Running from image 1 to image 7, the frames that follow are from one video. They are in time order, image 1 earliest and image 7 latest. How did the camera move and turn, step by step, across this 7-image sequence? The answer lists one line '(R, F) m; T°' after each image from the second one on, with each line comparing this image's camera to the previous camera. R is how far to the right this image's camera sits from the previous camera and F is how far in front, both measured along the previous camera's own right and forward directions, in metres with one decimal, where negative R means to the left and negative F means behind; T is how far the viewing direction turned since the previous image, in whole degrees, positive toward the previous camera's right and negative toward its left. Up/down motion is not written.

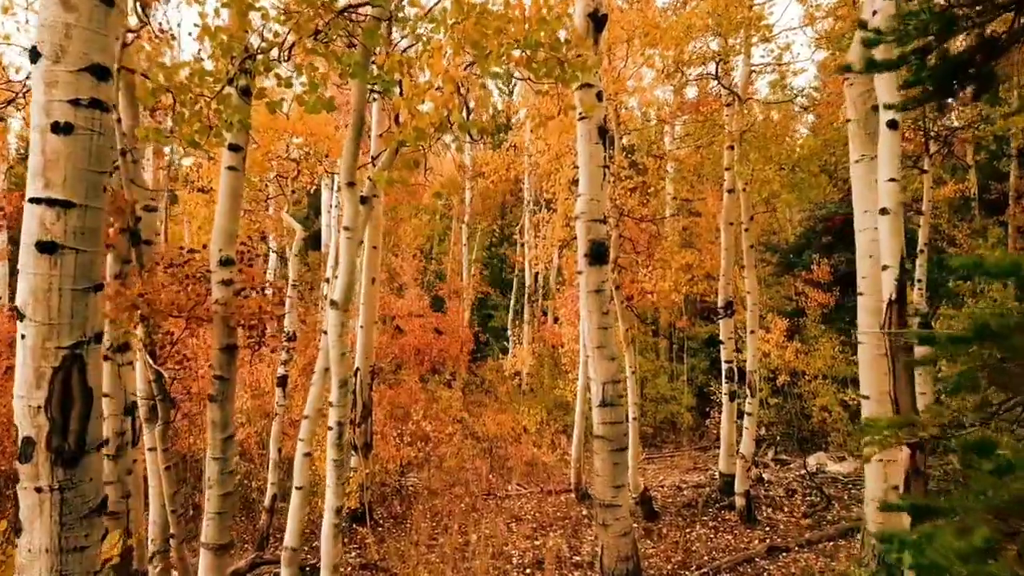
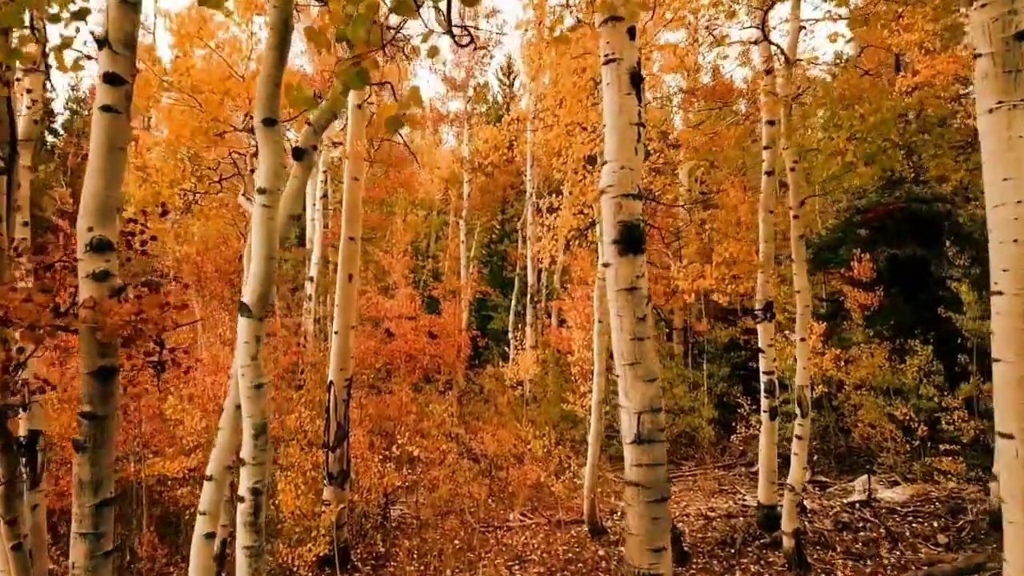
(0.0, +1.6) m; 0°
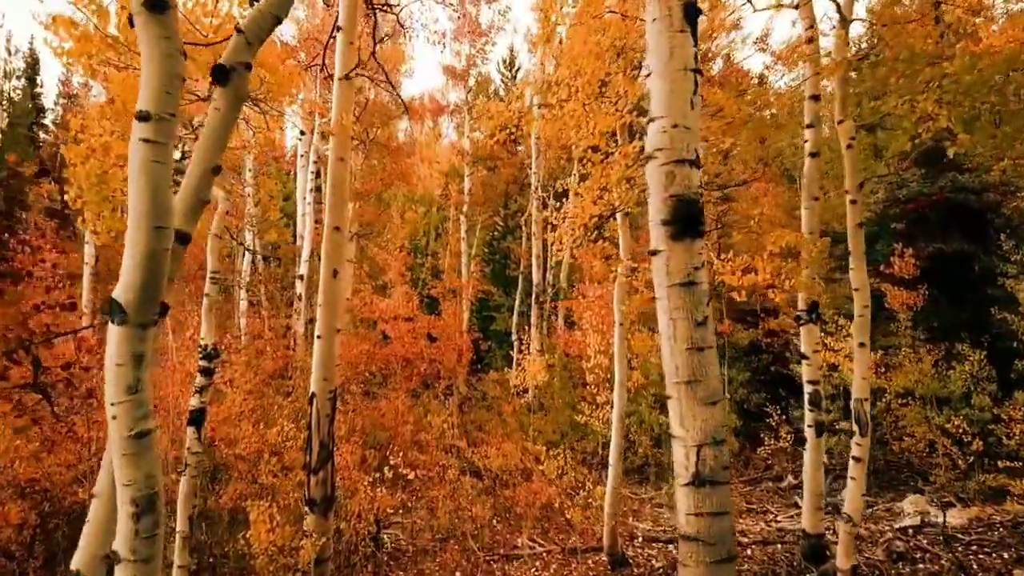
(-0.1, +1.1) m; 0°
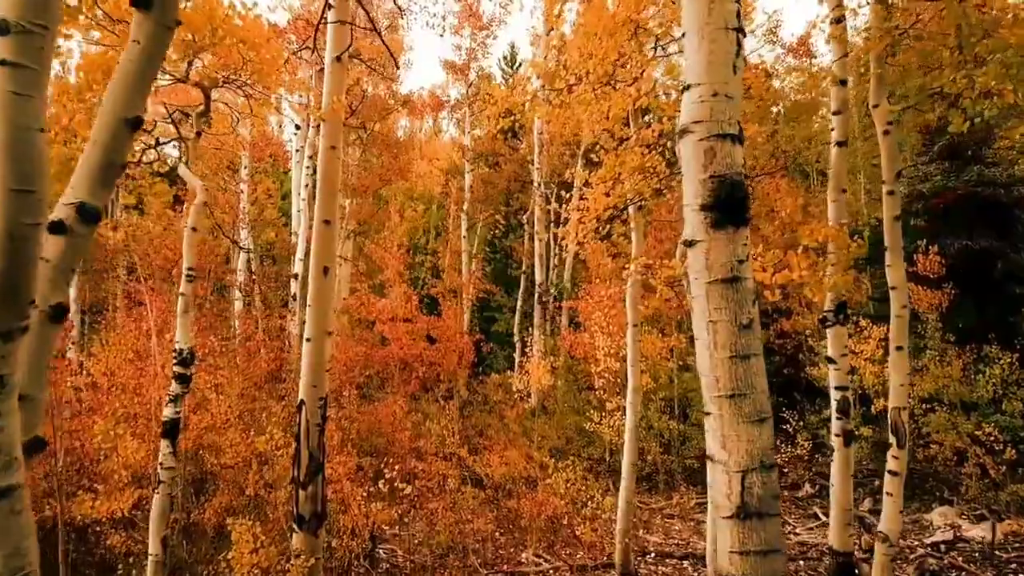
(0.0, +0.6) m; 0°
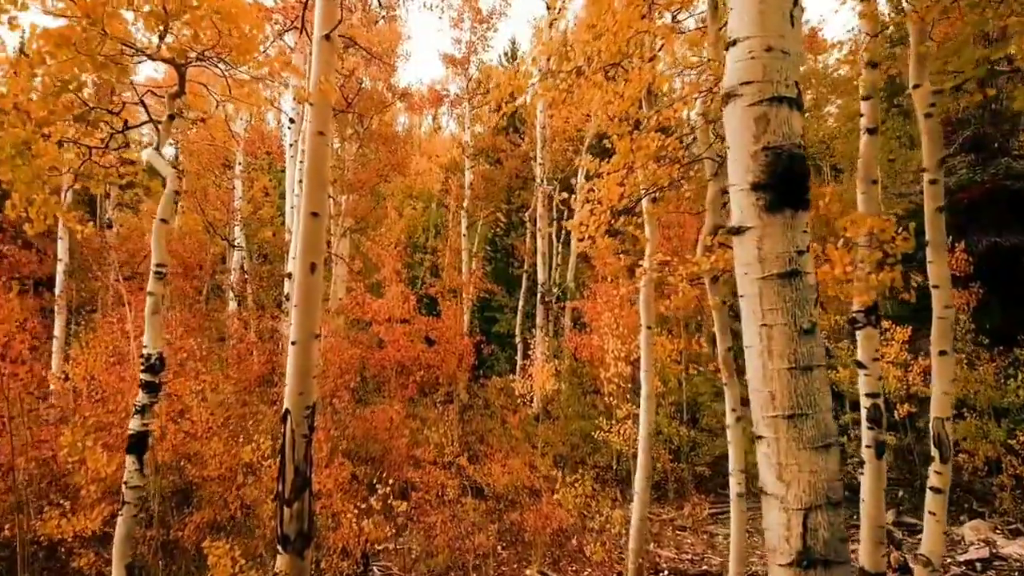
(0.0, +0.6) m; 0°
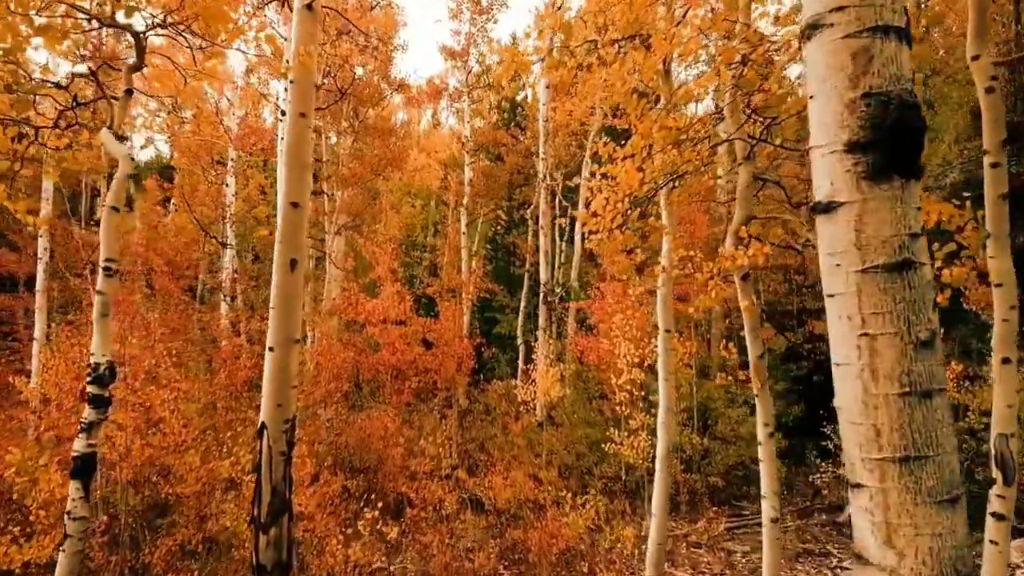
(0.0, +0.7) m; 0°
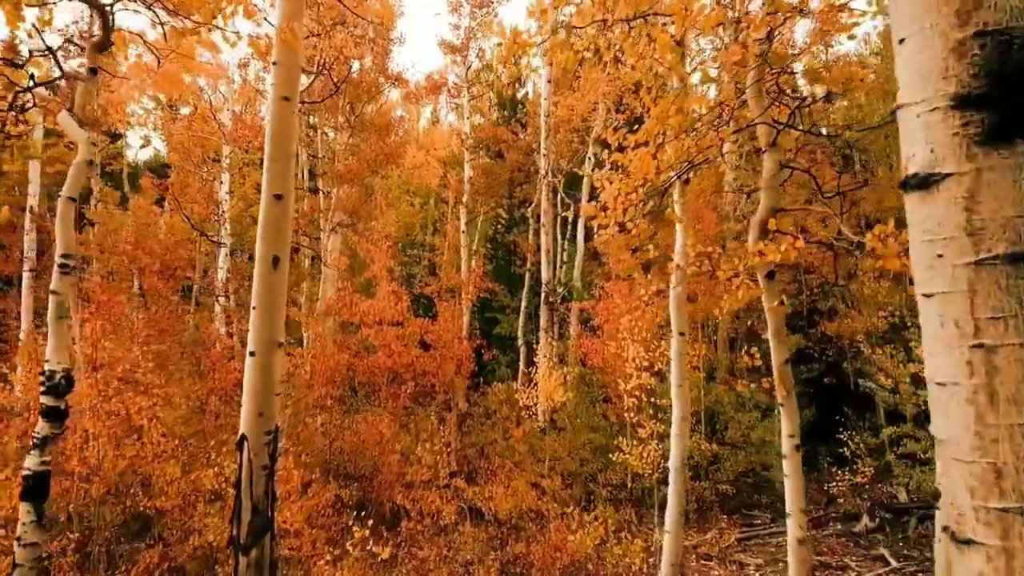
(0.0, +0.5) m; 0°
